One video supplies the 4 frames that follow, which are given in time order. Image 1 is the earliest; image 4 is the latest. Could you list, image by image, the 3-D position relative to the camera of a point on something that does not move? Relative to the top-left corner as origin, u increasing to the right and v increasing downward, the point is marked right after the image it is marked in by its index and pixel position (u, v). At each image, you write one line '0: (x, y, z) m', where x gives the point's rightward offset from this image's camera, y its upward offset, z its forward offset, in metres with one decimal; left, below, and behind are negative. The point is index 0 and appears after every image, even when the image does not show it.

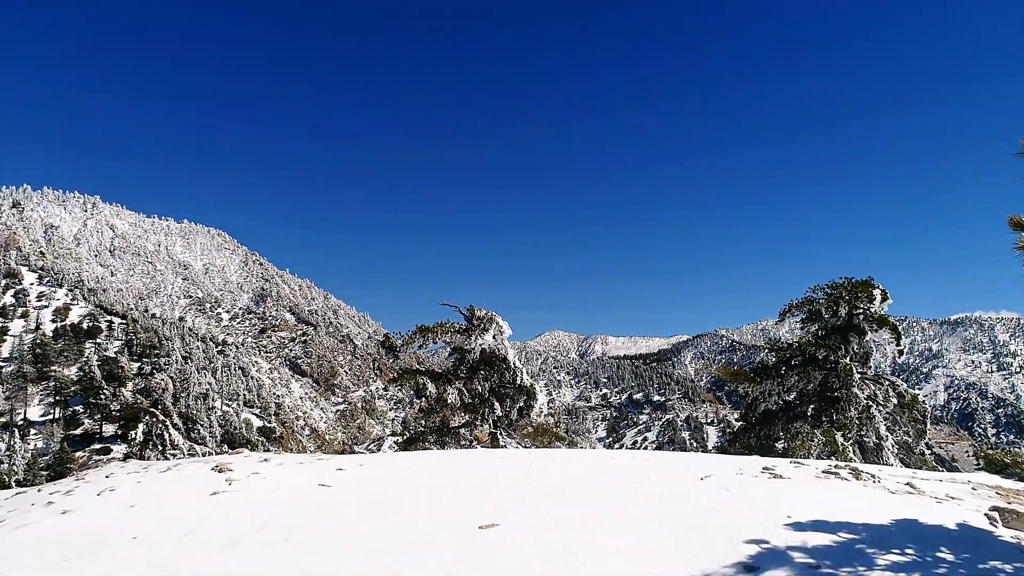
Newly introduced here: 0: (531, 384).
0: (+0.5, -3.4, +17.5) m
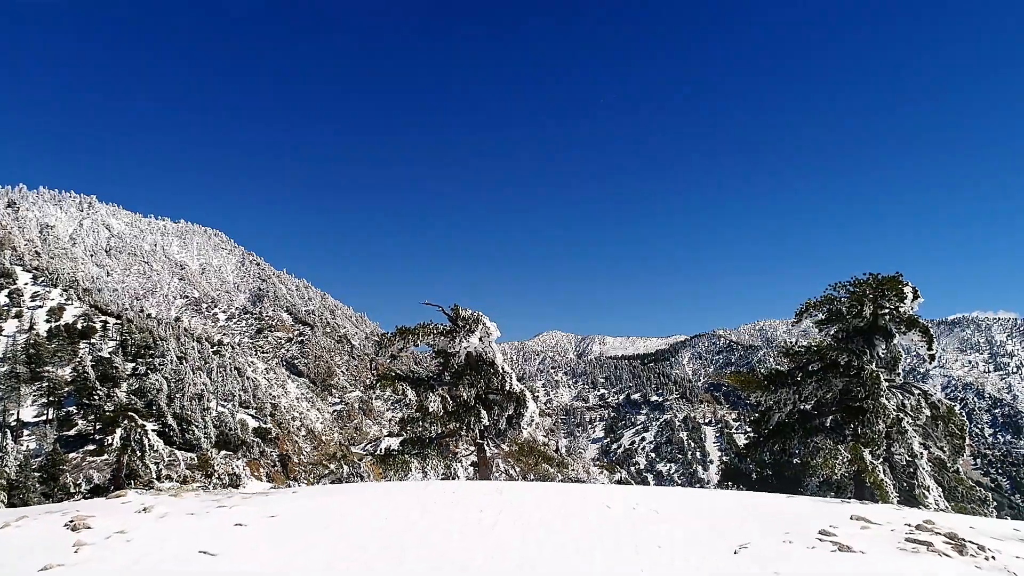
0: (+0.3, -3.4, +16.5) m
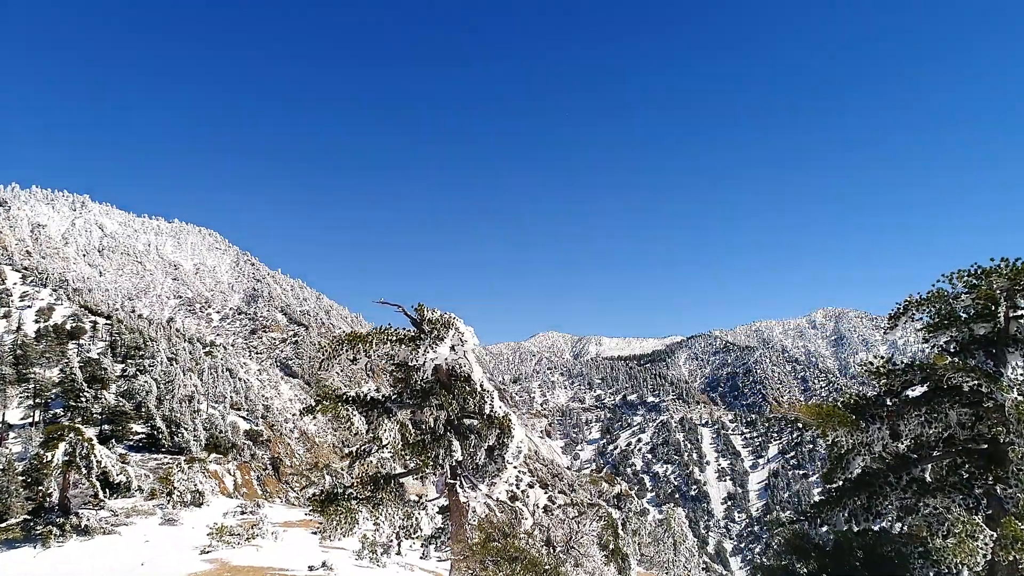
0: (-0.1, -3.3, +13.8) m
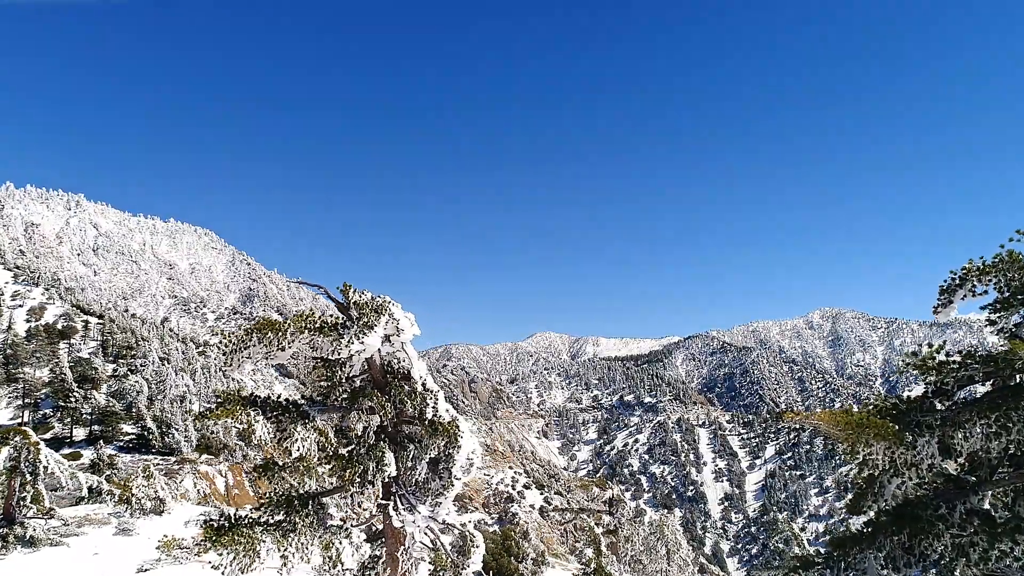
0: (-0.9, -3.0, +12.2) m
